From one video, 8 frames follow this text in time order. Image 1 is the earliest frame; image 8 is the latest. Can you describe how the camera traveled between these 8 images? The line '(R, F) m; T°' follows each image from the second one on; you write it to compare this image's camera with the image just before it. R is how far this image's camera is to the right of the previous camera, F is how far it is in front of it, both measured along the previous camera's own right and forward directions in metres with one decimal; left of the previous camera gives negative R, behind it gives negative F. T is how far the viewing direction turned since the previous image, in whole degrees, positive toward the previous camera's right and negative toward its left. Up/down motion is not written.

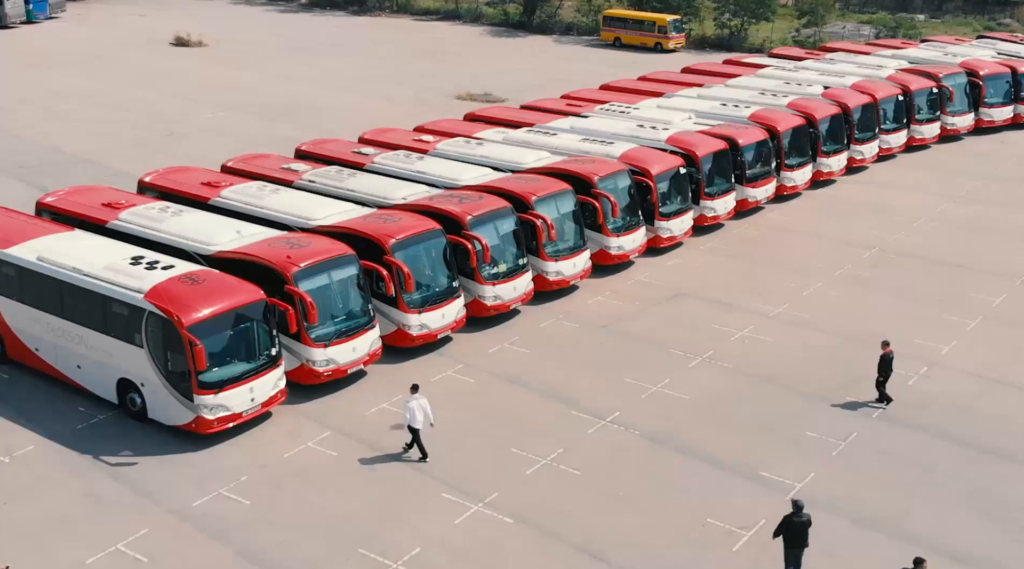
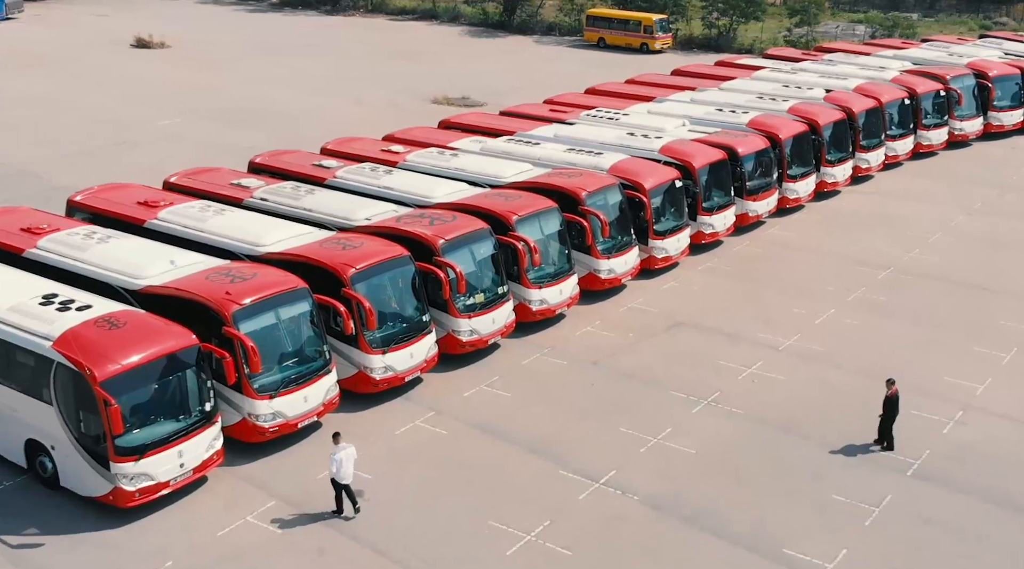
(+0.1, +2.8) m; +1°
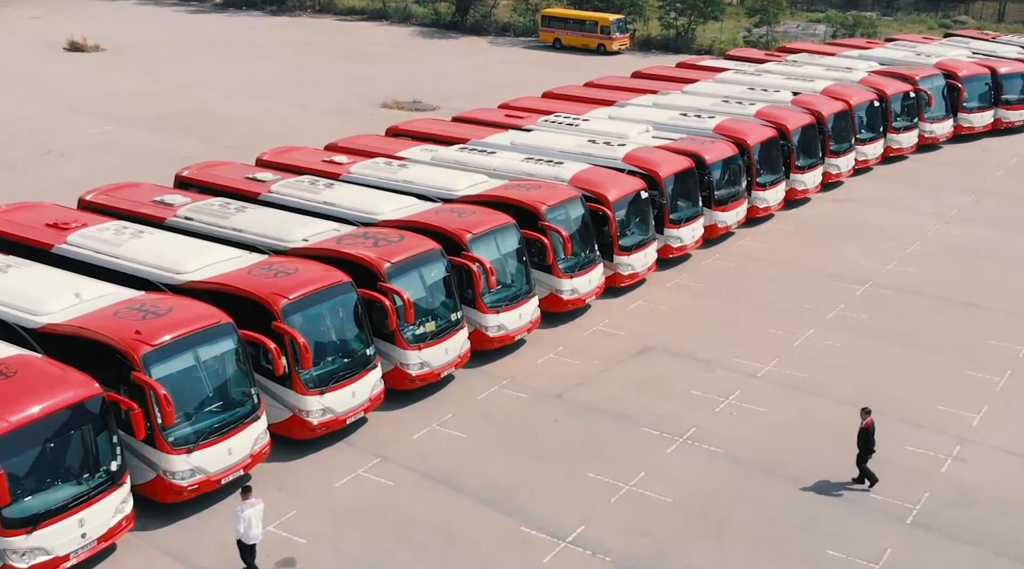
(+0.1, +2.0) m; +2°
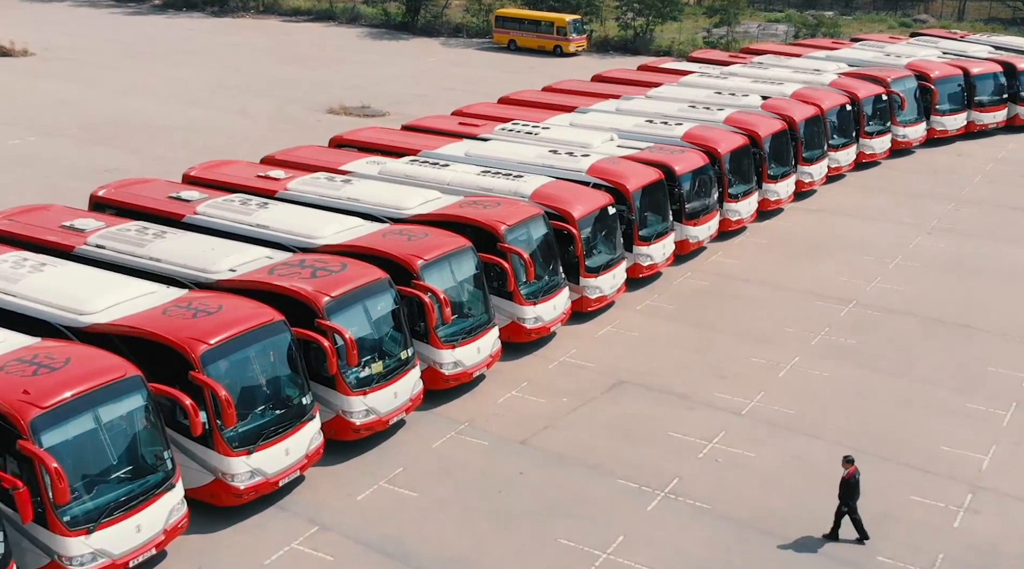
(0.0, +2.1) m; +2°
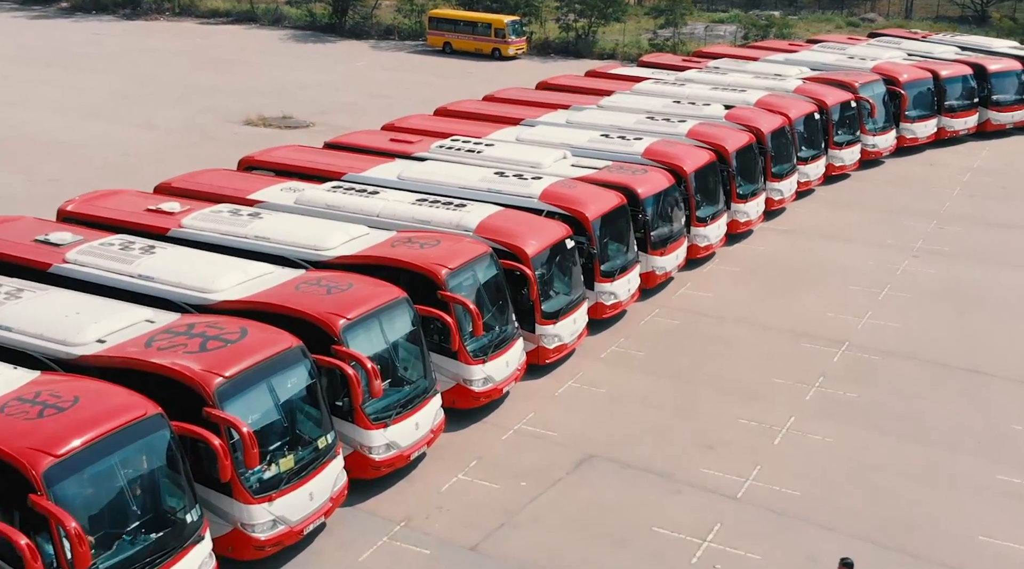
(-0.1, +3.4) m; +3°
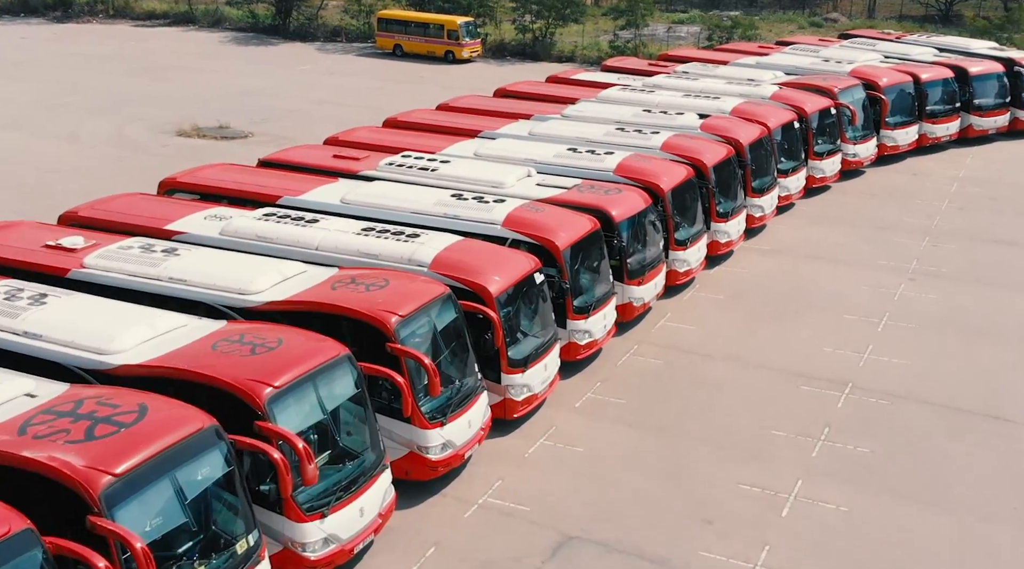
(-0.1, +2.5) m; +2°
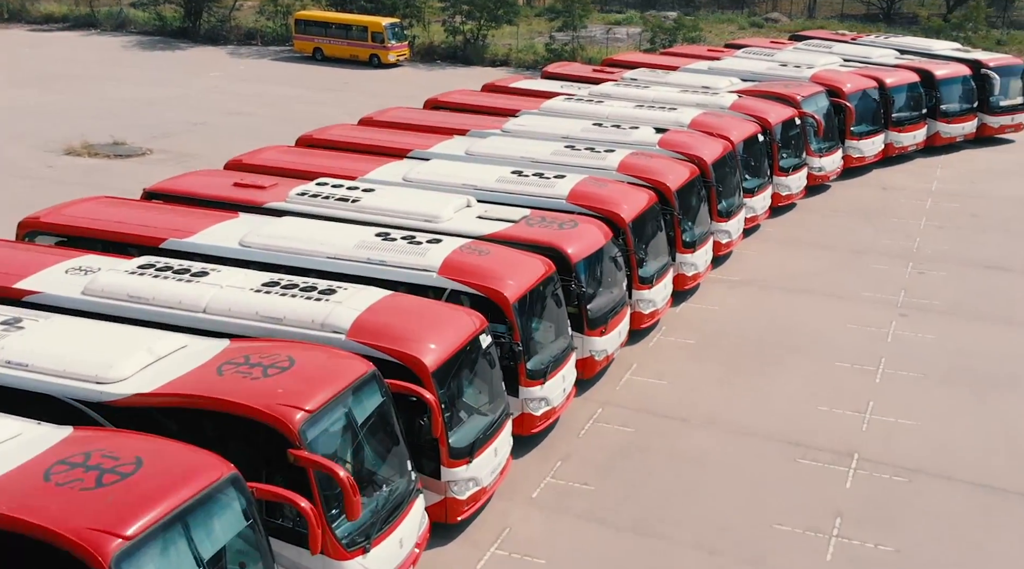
(-0.1, +3.3) m; +3°
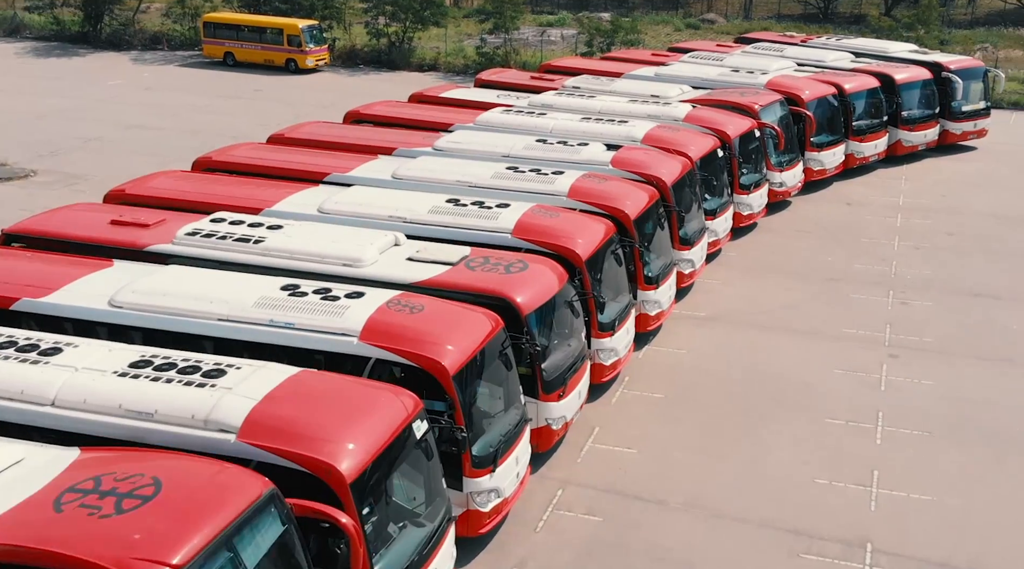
(-0.1, +2.9) m; +3°
